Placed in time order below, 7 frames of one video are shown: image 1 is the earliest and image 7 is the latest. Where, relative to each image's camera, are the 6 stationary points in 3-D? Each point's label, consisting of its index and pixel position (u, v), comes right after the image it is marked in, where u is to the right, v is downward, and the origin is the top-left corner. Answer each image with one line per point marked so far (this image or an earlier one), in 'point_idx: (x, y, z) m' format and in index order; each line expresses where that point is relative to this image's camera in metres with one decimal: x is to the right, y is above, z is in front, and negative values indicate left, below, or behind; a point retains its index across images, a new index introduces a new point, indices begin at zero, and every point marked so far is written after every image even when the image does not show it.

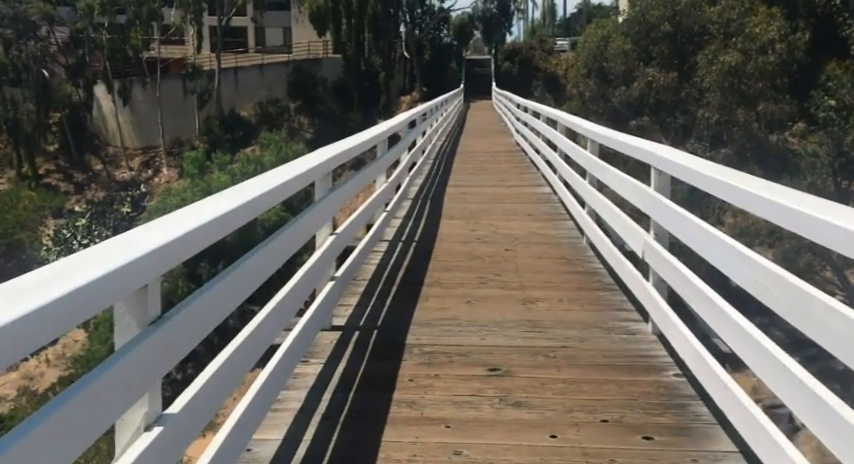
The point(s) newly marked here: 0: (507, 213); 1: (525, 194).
0: (+1.0, +0.2, +8.7) m
1: (+1.5, +0.6, +9.9) m
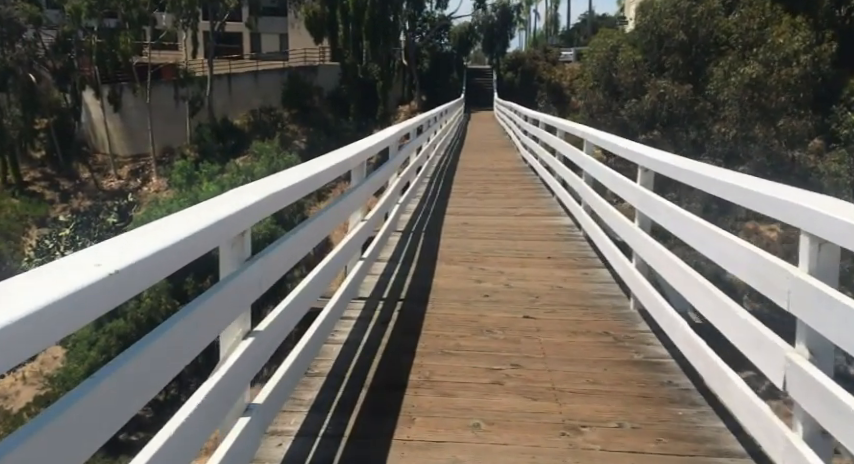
0: (+1.0, -0.2, +6.8) m
1: (+1.4, 0.0, +8.1) m
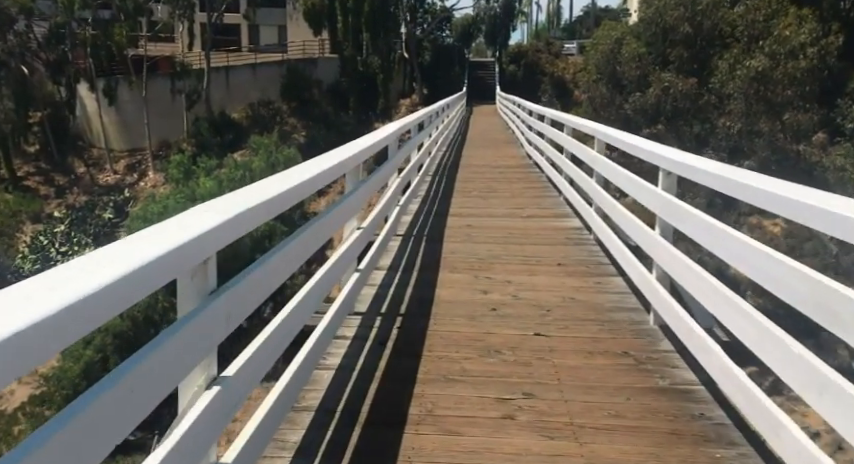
0: (+1.0, -0.3, +6.4) m
1: (+1.4, 0.0, +7.7) m
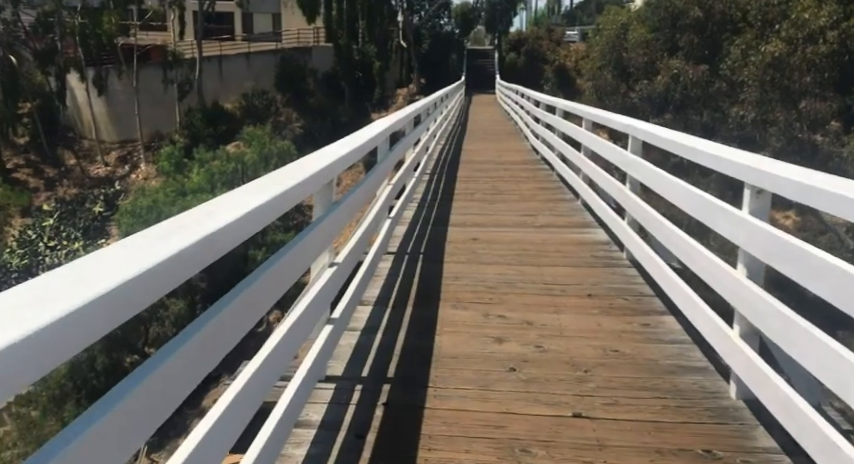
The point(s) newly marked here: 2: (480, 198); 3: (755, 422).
0: (+1.0, -0.5, +5.1) m
1: (+1.4, -0.1, +6.4) m
2: (+0.8, +0.5, +9.3) m
3: (+1.6, -0.9, +3.1) m
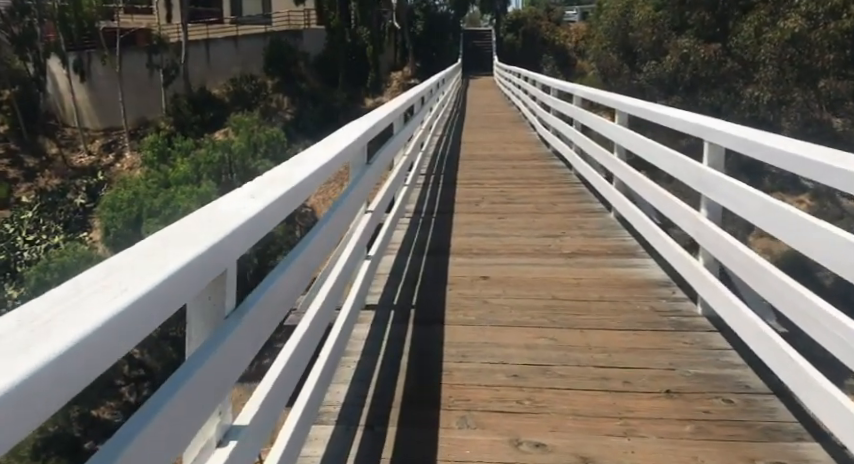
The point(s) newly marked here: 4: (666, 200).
0: (+0.9, -0.8, +3.4) m
1: (+1.4, -0.4, +4.7) m
2: (+0.7, +0.3, +7.5) m
3: (+1.5, -1.3, +1.4) m
4: (+1.9, +0.3, +5.1) m
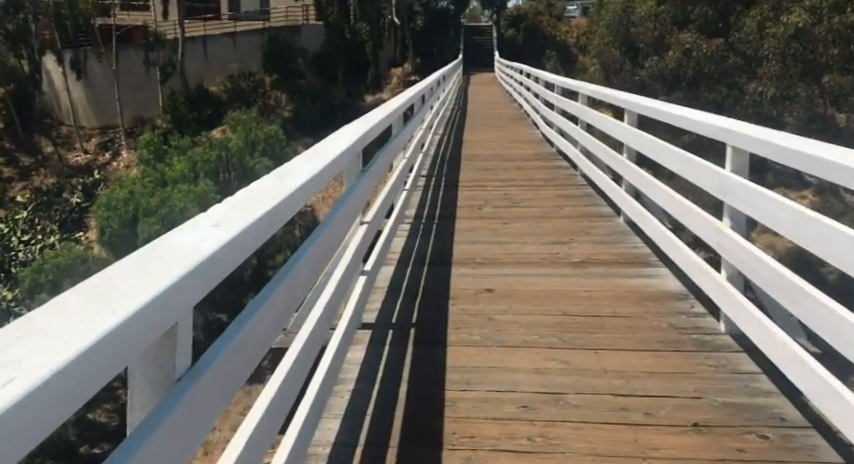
0: (+0.9, -0.8, +3.1) m
1: (+1.4, -0.5, +4.3) m
2: (+0.7, +0.2, +7.2) m
3: (+1.6, -1.4, +1.1) m
4: (+1.9, +0.2, +4.8) m
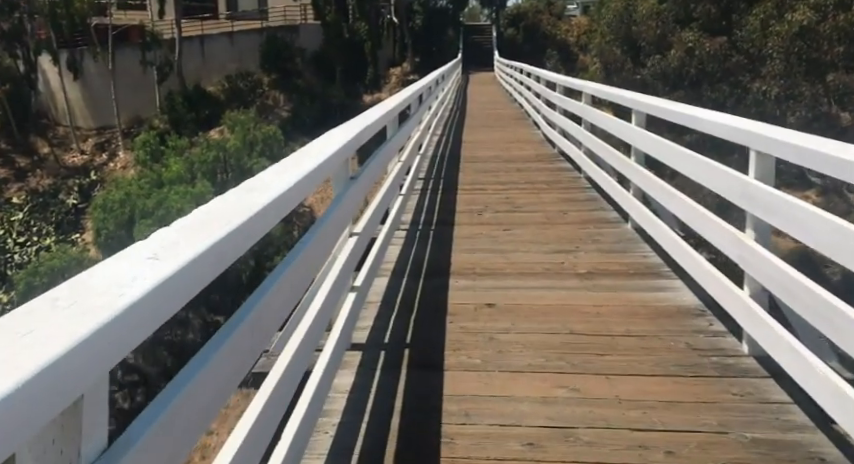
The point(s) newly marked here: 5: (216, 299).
0: (+0.9, -0.9, +2.7) m
1: (+1.3, -0.6, +4.0) m
2: (+0.7, +0.1, +6.8) m
3: (+1.5, -1.4, +0.7) m
4: (+1.9, +0.1, +4.5) m
5: (-5.8, -1.9, +17.9) m
